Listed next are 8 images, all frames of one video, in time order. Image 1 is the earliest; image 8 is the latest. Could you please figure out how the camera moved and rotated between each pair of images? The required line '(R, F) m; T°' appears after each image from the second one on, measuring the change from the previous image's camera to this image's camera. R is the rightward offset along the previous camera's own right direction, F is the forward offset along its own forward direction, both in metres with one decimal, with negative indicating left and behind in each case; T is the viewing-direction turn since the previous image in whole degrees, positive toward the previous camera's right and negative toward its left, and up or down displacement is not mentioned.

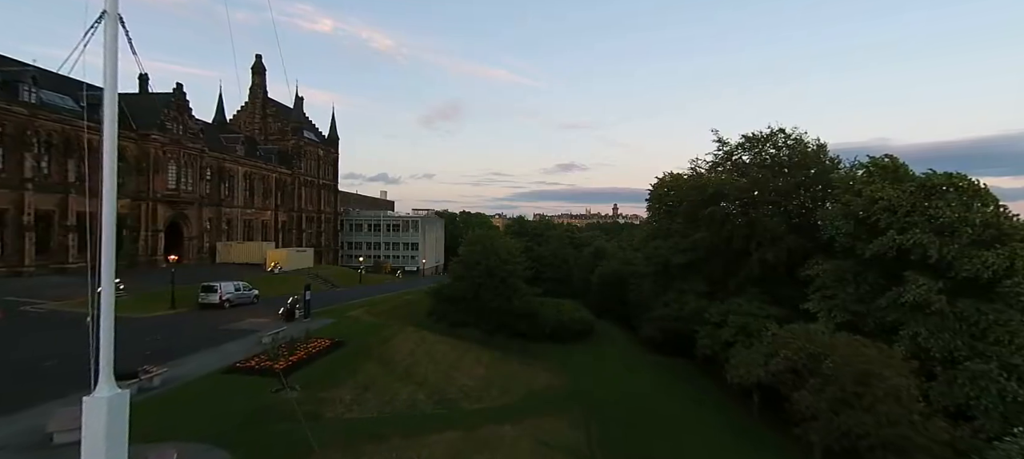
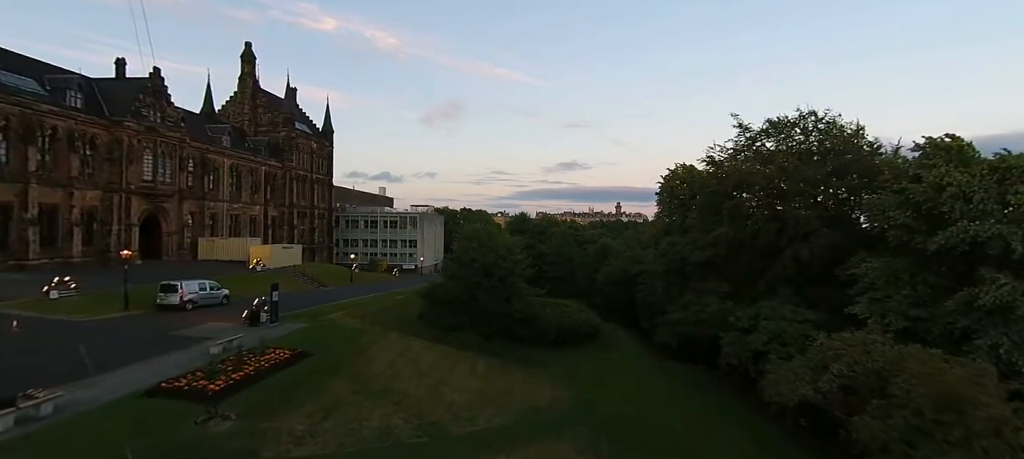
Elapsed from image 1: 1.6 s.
(+0.2, +3.0) m; 0°
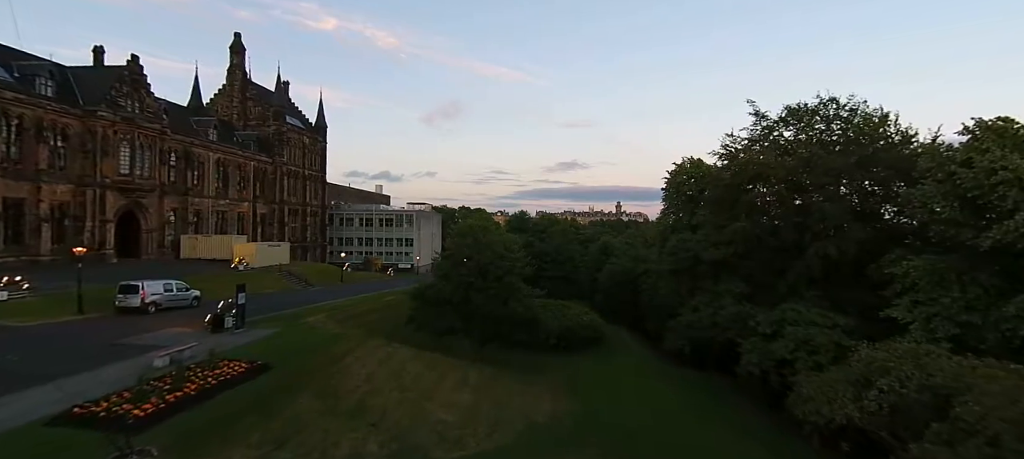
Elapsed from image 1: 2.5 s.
(+0.1, +2.1) m; 0°
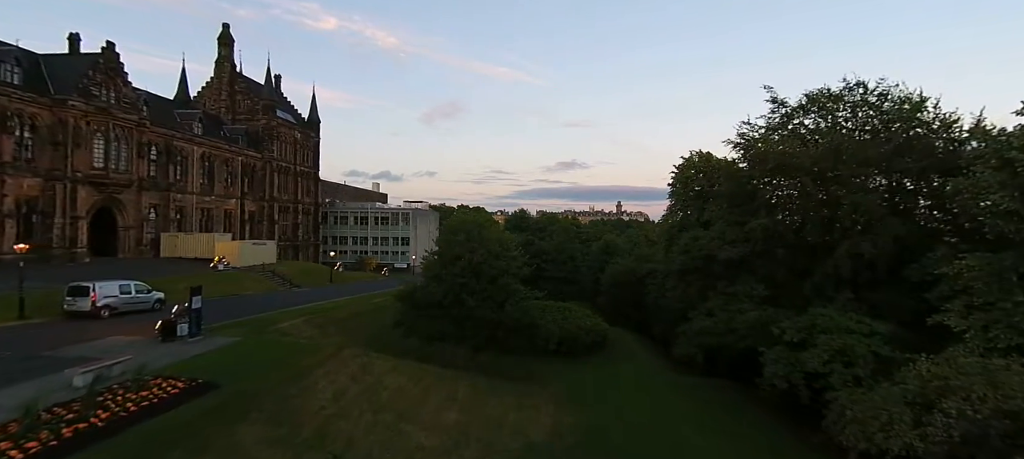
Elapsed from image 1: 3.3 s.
(+0.2, +2.2) m; 0°
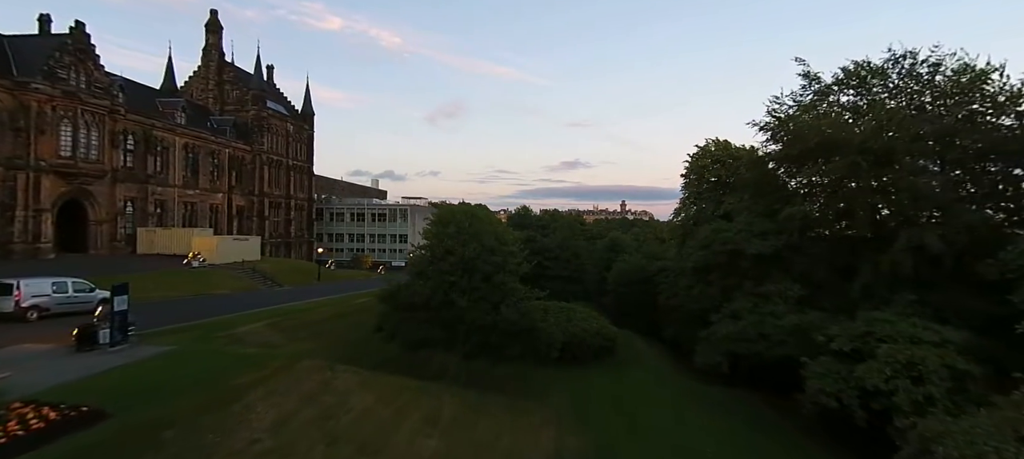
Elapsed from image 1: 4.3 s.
(+0.3, +2.8) m; 0°
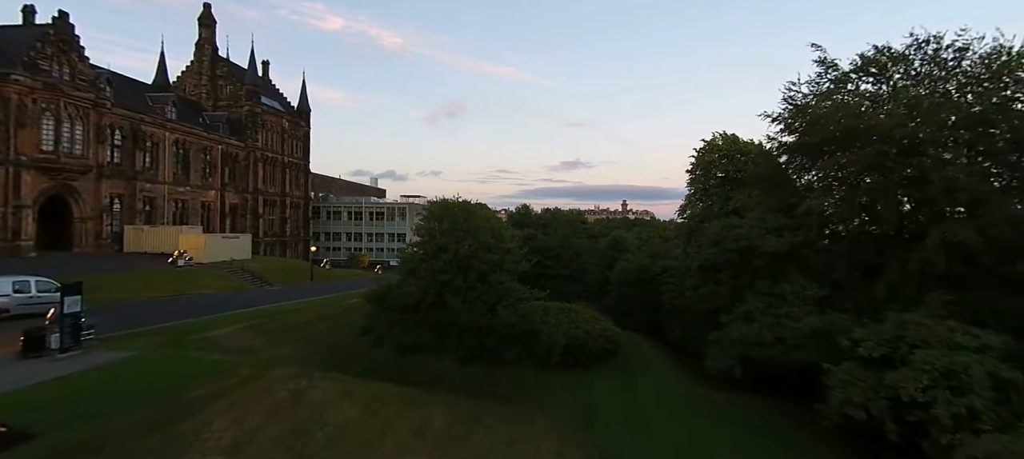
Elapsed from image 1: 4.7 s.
(+0.1, +1.2) m; 0°
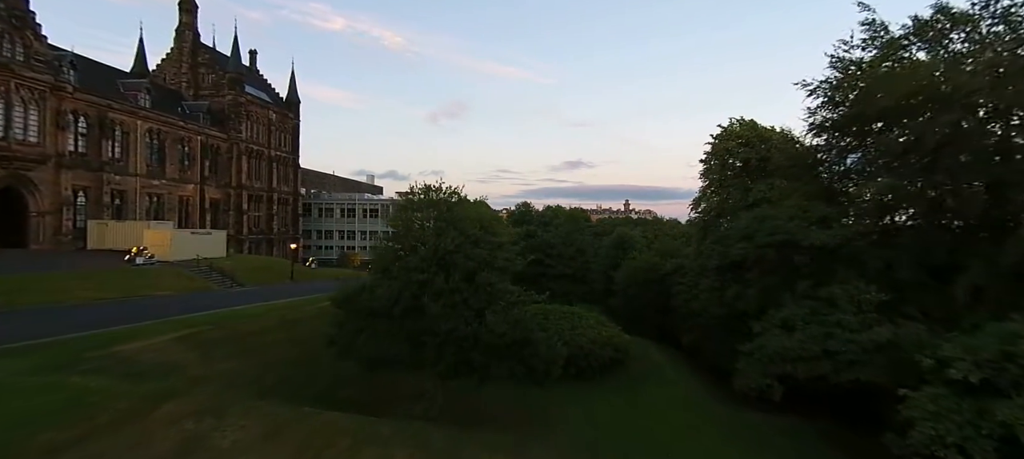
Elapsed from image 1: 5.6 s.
(+0.3, +3.0) m; 0°
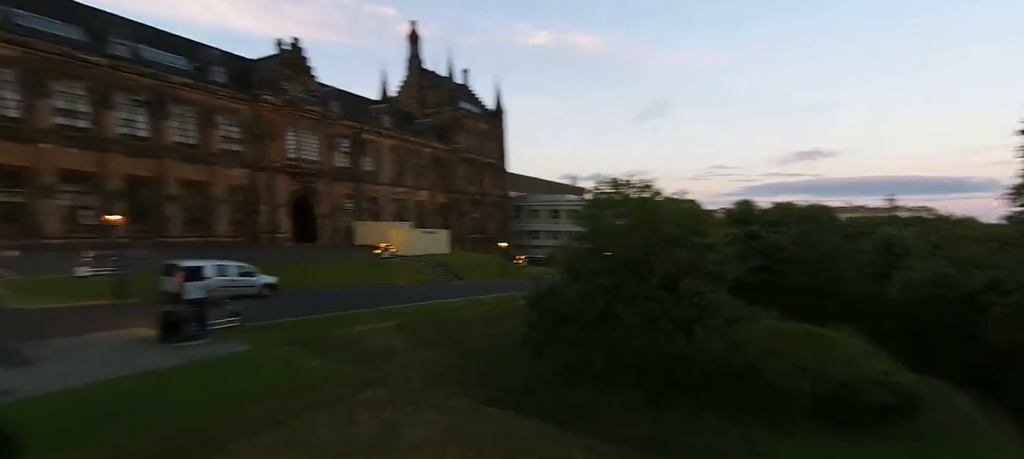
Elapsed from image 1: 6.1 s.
(-0.1, +1.9) m; -25°
